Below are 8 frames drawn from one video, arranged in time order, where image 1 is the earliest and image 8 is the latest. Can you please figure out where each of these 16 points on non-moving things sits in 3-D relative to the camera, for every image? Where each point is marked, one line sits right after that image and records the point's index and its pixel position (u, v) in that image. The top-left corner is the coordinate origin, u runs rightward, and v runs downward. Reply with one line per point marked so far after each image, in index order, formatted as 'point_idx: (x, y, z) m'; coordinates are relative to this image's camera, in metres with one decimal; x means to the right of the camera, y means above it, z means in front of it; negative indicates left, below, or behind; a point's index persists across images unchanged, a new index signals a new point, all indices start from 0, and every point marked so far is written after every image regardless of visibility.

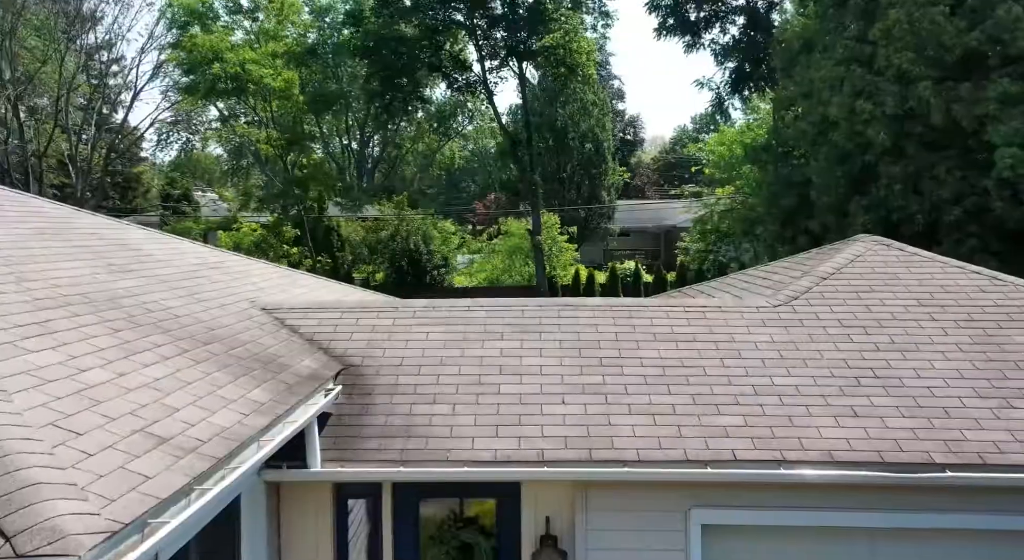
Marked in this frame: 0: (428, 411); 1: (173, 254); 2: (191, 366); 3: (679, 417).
0: (-0.5, -0.8, +4.7) m
1: (-3.0, +0.2, +6.7) m
2: (-1.7, -0.5, +4.0) m
3: (+1.0, -0.8, +4.6) m
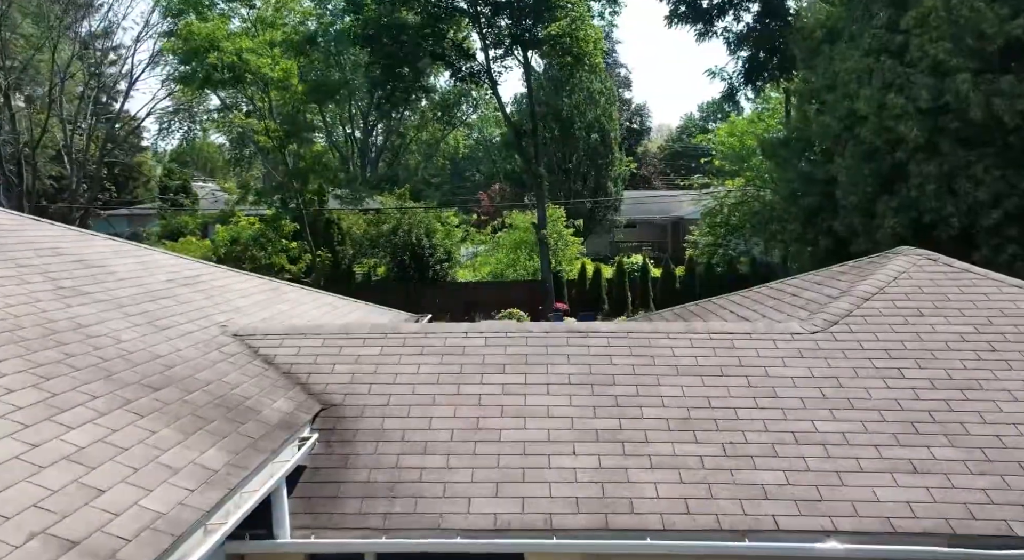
0: (-0.5, -1.0, +4.0) m
1: (-2.9, +0.1, +6.0) m
2: (-1.7, -0.6, +3.3) m
3: (+1.0, -1.0, +3.9) m
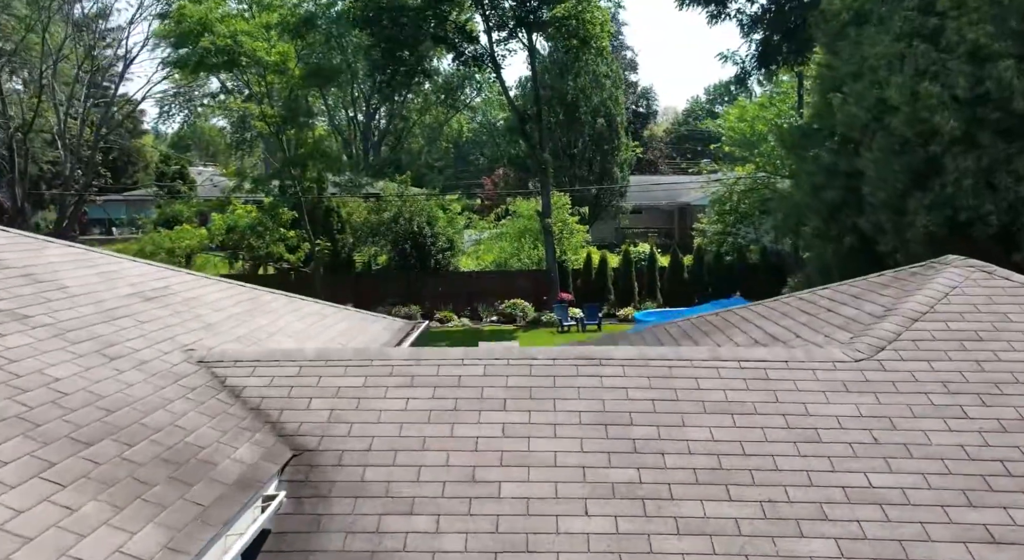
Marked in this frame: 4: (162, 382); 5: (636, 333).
0: (-0.5, -1.1, +3.4) m
1: (-2.9, 0.0, +5.4) m
2: (-1.7, -0.8, +2.7) m
3: (+1.0, -1.2, +3.3) m
4: (-1.9, -0.6, +4.1) m
5: (+1.2, -0.5, +7.4) m
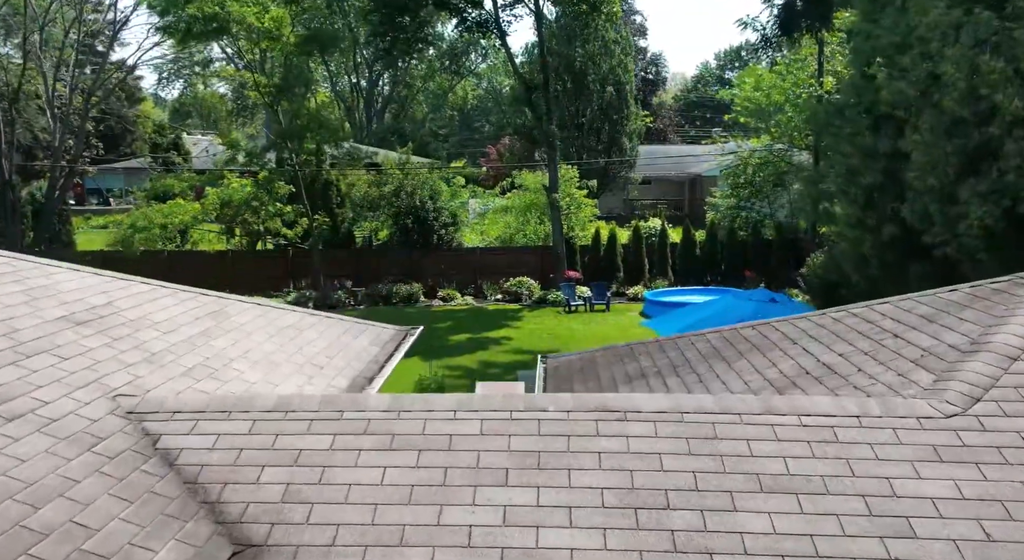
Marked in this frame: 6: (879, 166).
0: (-0.5, -1.3, +2.6) m
1: (-2.9, -0.1, +4.5) m
2: (-1.7, -1.0, +1.9) m
3: (+1.0, -1.4, +2.4) m
4: (-1.9, -0.7, +3.2) m
5: (+1.3, -0.6, +6.5) m
6: (+5.0, +1.6, +10.4) m
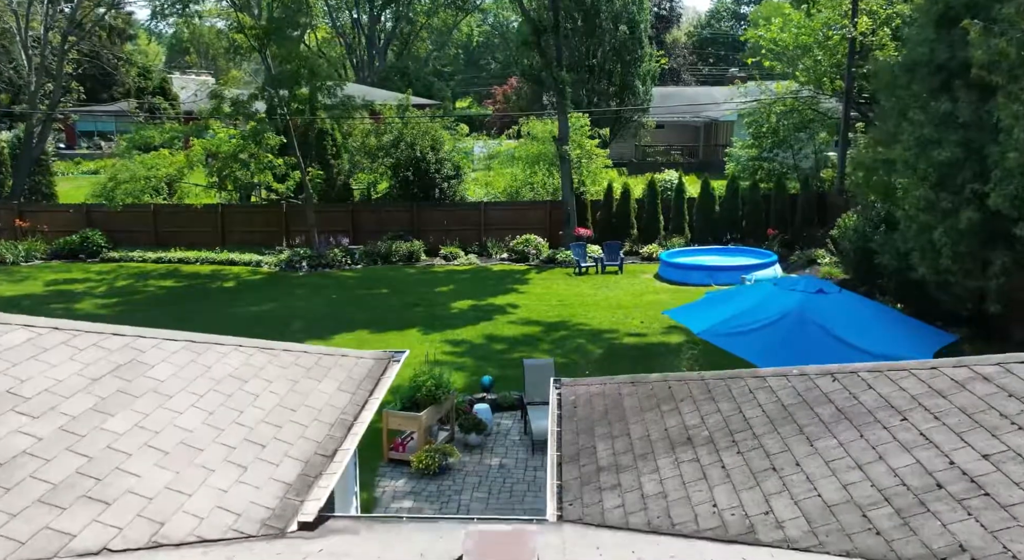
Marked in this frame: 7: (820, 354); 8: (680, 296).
0: (-0.5, -1.8, +1.3) m
1: (-2.9, -0.4, +3.1) m
2: (-1.7, -1.6, +0.5) m
3: (+1.1, -1.9, +1.1) m
4: (-1.9, -1.2, +1.9) m
5: (+1.3, -0.8, +5.1) m
6: (+5.1, +1.7, +8.8) m
7: (+3.6, -0.9, +8.7) m
8: (+4.5, -0.5, +20.0) m
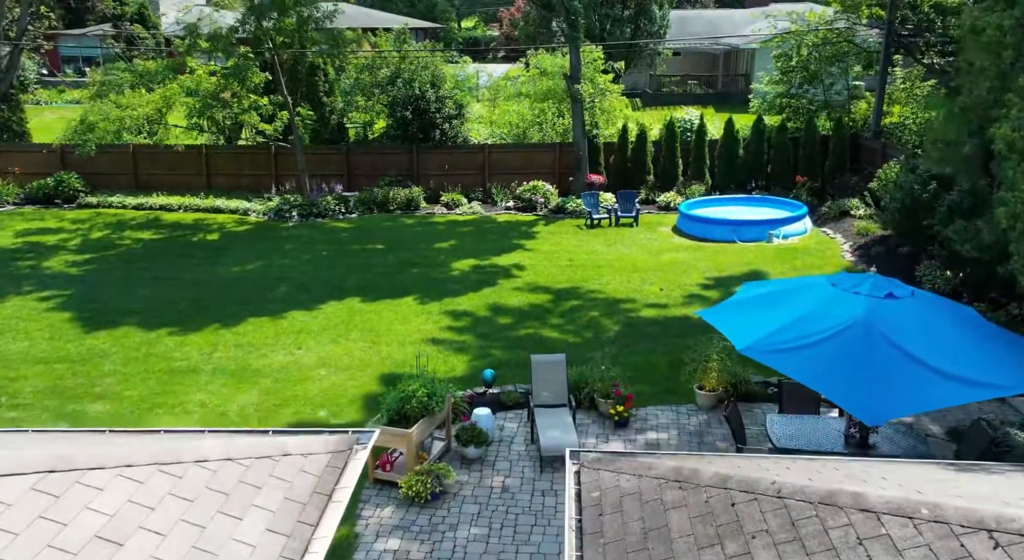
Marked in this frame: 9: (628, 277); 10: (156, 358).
0: (-0.5, -2.6, -0.1) m
1: (-2.8, -1.1, +1.6) m
2: (-1.7, -2.4, -0.8) m
3: (+1.0, -2.7, -0.3) m
4: (-1.9, -1.9, +0.5) m
5: (+1.3, -1.2, +3.6) m
6: (+5.2, +1.6, +7.0) m
7: (+3.6, -0.9, +7.2) m
8: (+4.6, +0.6, +18.3) m
9: (+2.5, +0.1, +16.7) m
10: (-5.8, -1.3, +12.3) m
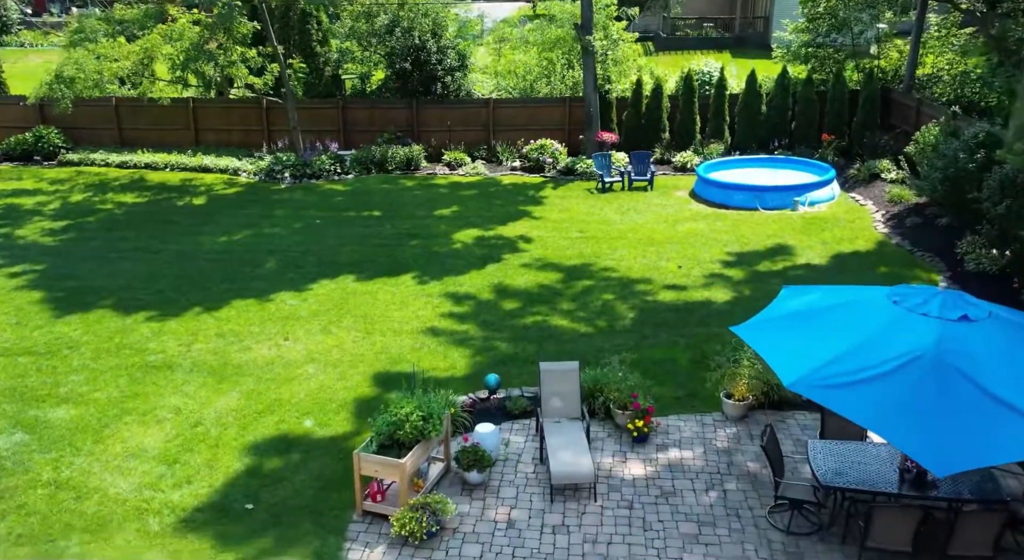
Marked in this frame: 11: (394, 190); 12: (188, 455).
0: (-0.5, -3.4, -1.1) m
1: (-2.8, -1.7, +0.6) m
2: (-1.7, -3.2, -1.8) m
3: (+1.0, -3.5, -1.2) m
4: (-1.9, -2.6, -0.5) m
5: (+1.4, -1.7, +2.5) m
6: (+5.2, +1.4, +5.6) m
7: (+3.7, -1.1, +6.1) m
8: (+4.8, +1.2, +17.1) m
9: (+2.7, +0.6, +15.5) m
10: (-5.7, -1.1, +11.3) m
11: (-3.1, +2.4, +19.6) m
12: (-3.8, -2.0, +8.7) m
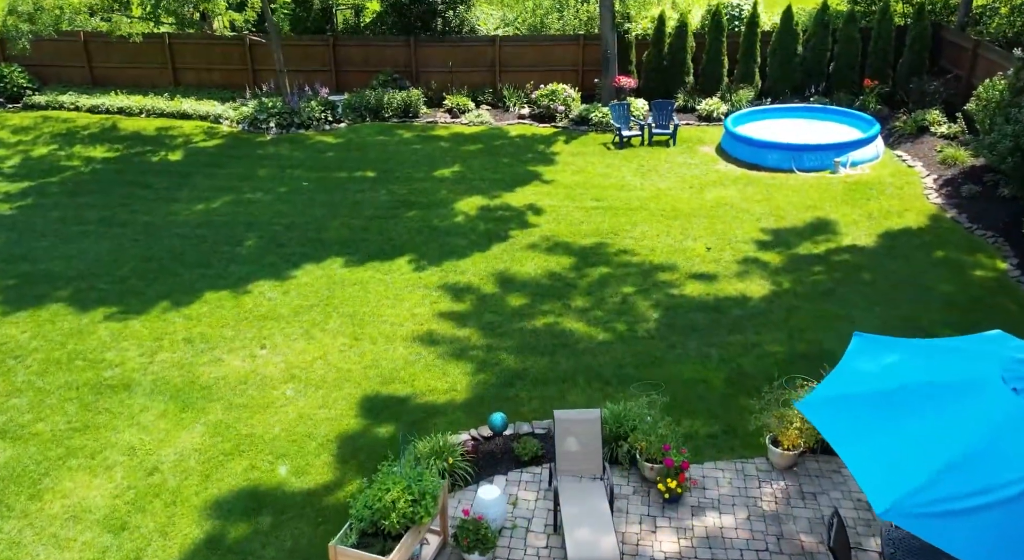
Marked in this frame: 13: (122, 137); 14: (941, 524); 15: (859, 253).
0: (-0.5, -4.8, -2.2) m
1: (-2.8, -2.9, -0.7) m
2: (-1.7, -4.7, -2.9) m
3: (+1.0, -4.9, -2.3) m
4: (-1.9, -3.9, -1.7) m
5: (+1.4, -2.7, +1.2) m
6: (+5.3, +0.6, +3.9) m
7: (+3.7, -1.8, +4.6) m
8: (+4.9, +1.7, +15.3) m
9: (+2.8, +1.0, +13.8) m
10: (-5.6, -1.1, +9.8) m
11: (-2.9, +3.2, +17.8) m
12: (-3.7, -2.3, +7.4) m
13: (-9.5, +3.5, +18.4) m
14: (+2.8, -1.6, +5.0) m
15: (+6.0, +0.5, +12.9) m
